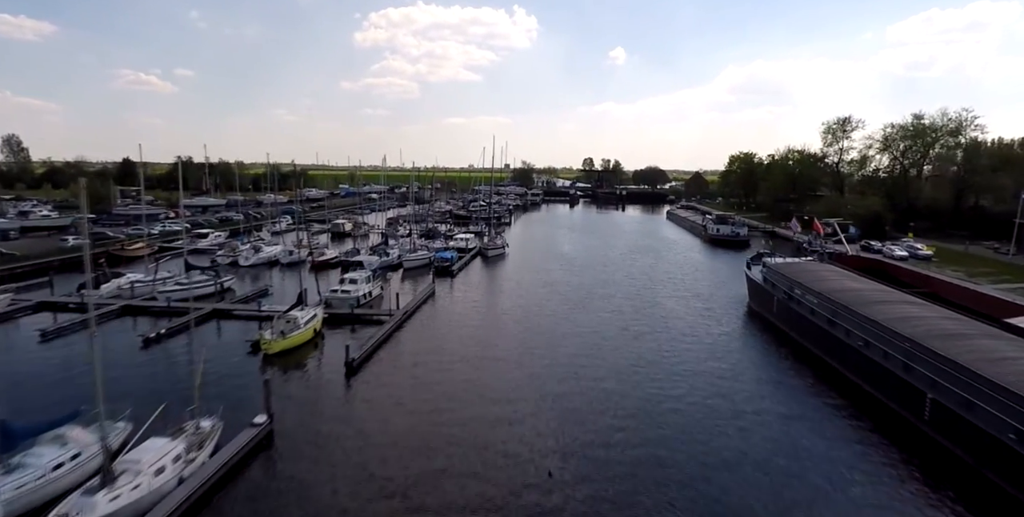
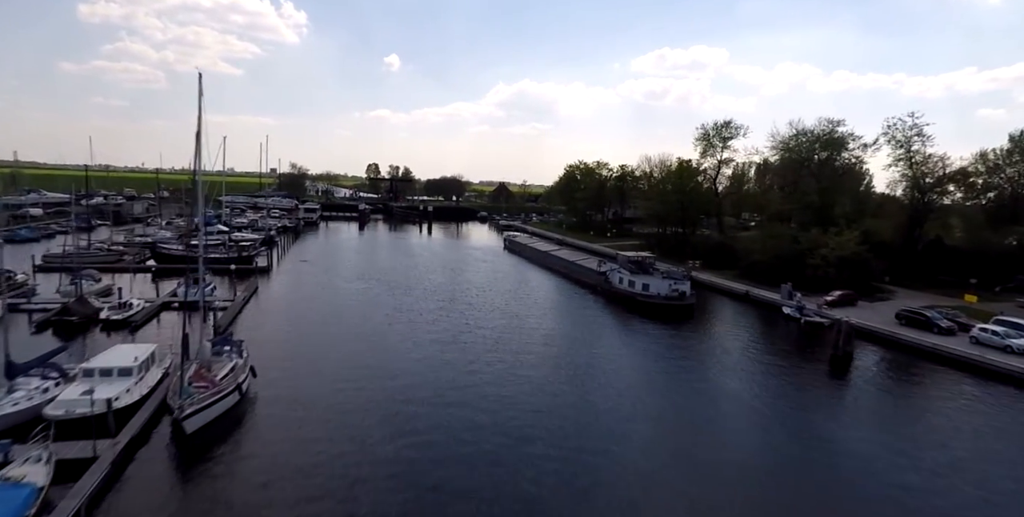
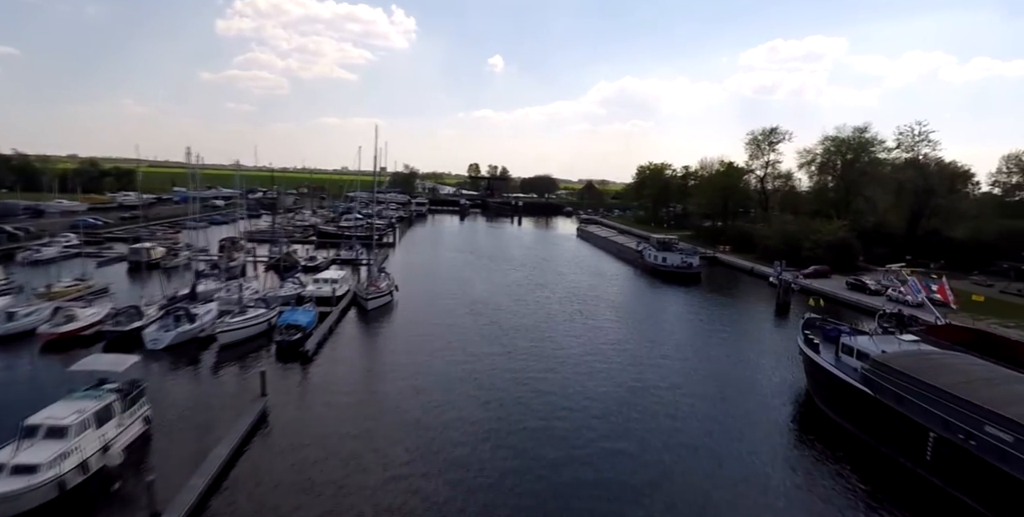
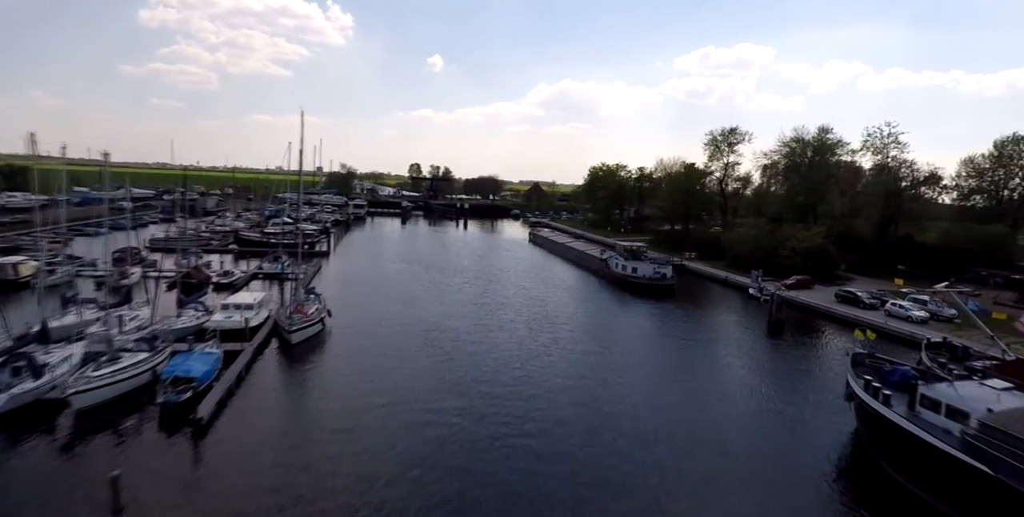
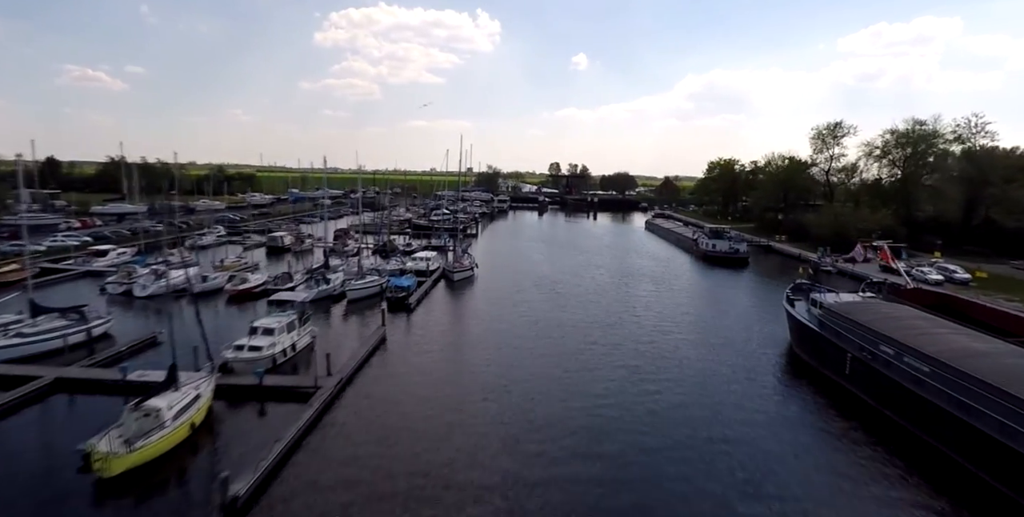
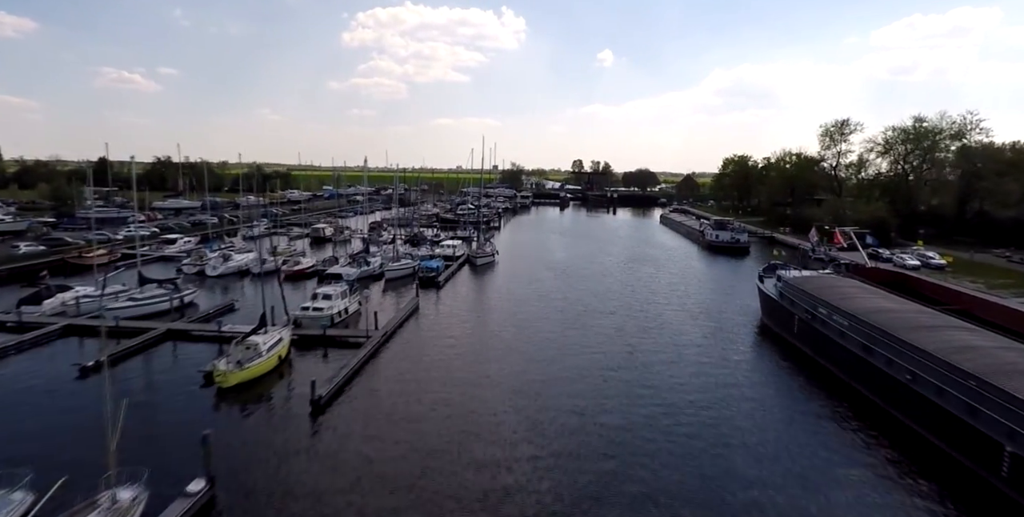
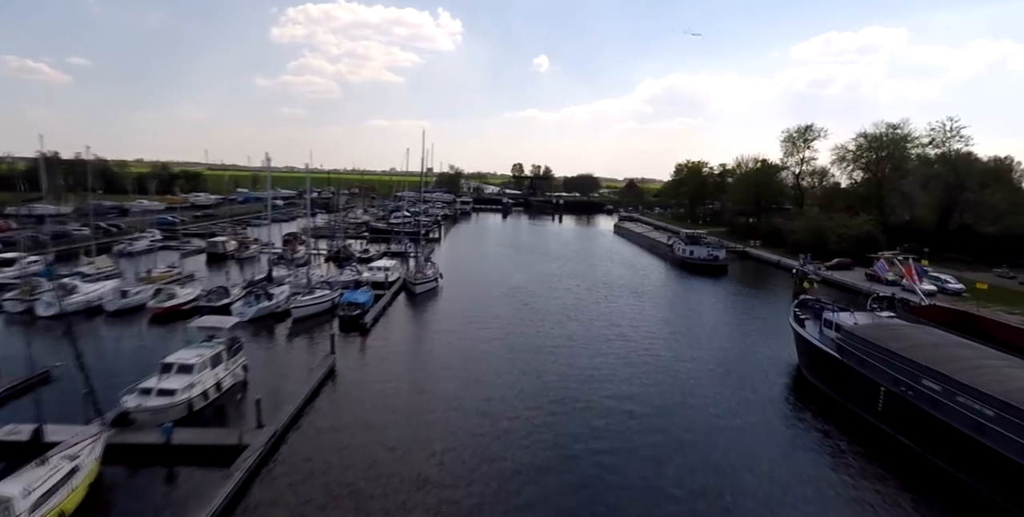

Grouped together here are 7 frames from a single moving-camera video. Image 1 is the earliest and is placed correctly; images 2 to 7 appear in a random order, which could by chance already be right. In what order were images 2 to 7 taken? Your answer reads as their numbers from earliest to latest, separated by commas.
6, 5, 7, 3, 4, 2
